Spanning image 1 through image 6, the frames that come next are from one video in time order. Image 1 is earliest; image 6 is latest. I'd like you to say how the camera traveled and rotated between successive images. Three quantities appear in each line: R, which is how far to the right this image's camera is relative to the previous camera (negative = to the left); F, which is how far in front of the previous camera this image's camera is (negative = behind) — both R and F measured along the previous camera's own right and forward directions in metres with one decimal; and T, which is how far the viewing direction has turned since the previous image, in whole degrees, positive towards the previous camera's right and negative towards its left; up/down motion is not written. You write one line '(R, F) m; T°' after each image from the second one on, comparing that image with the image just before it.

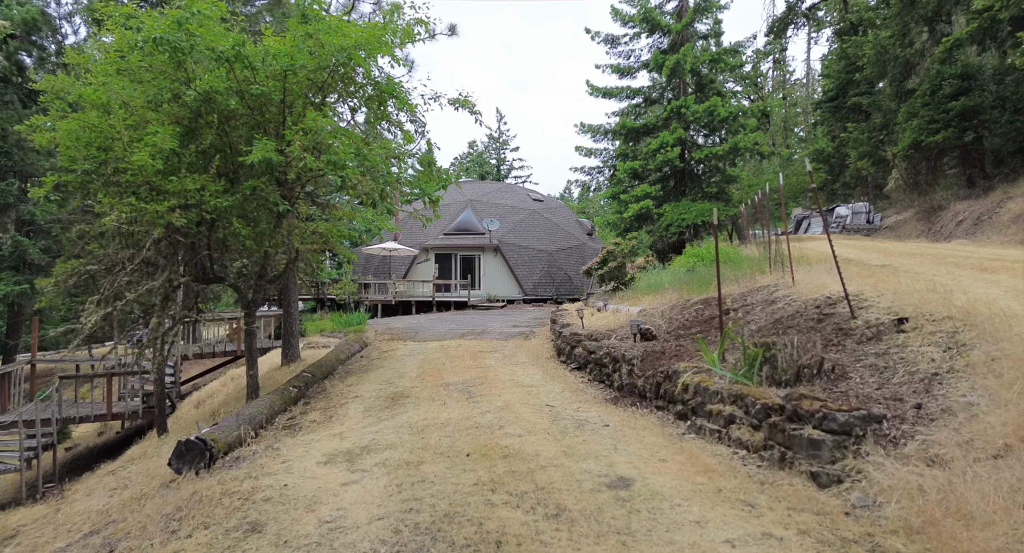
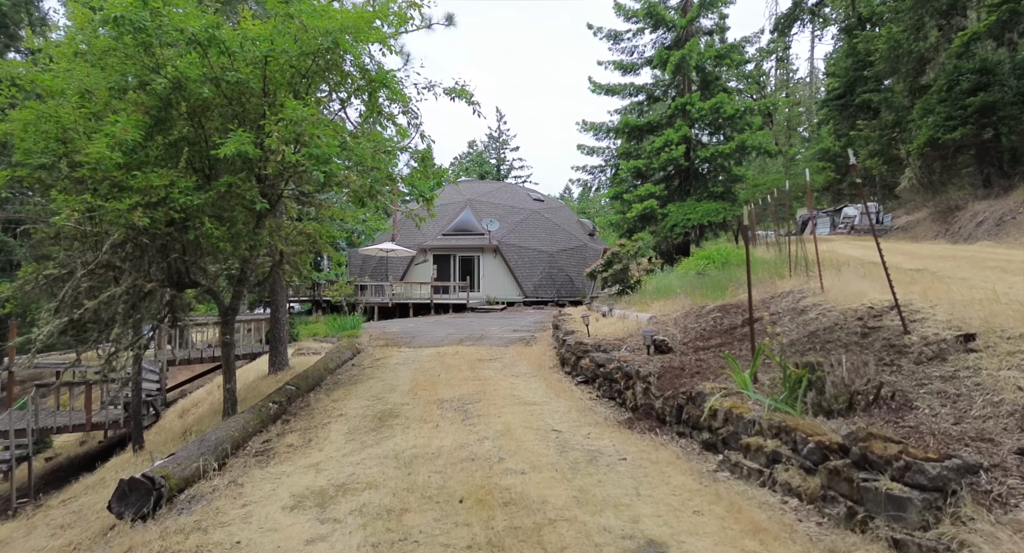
(0.0, +0.6) m; 0°
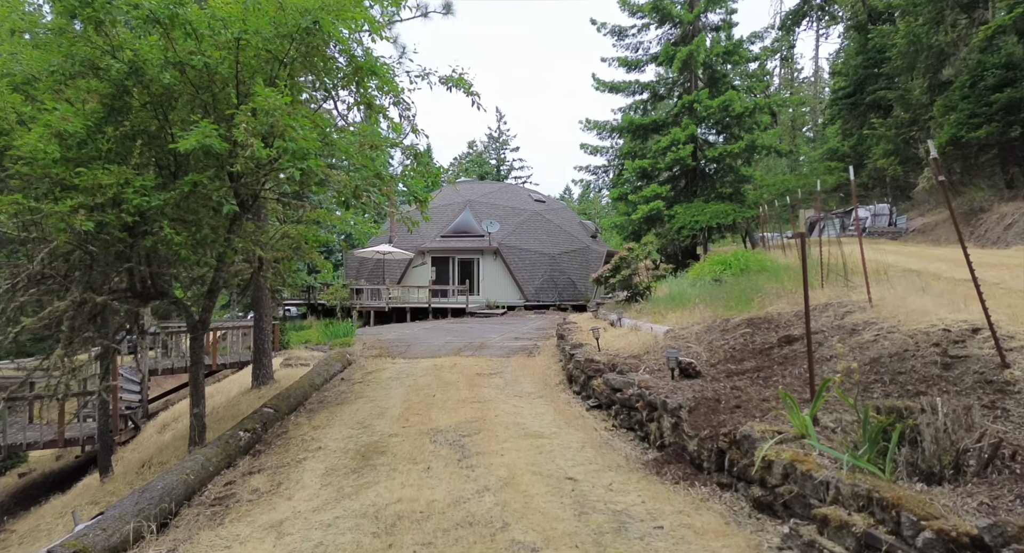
(0.0, +0.7) m; 0°
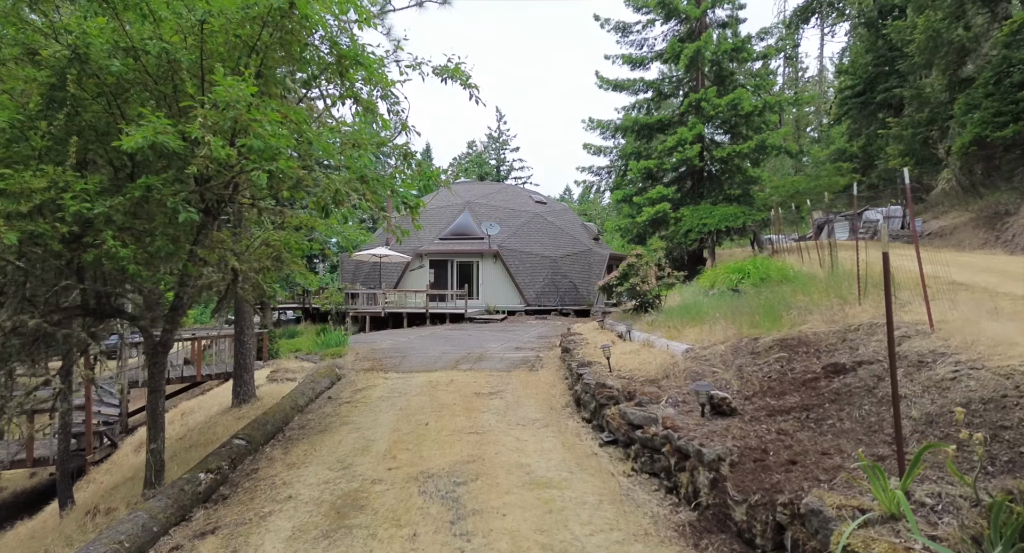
(0.0, +0.7) m; 0°
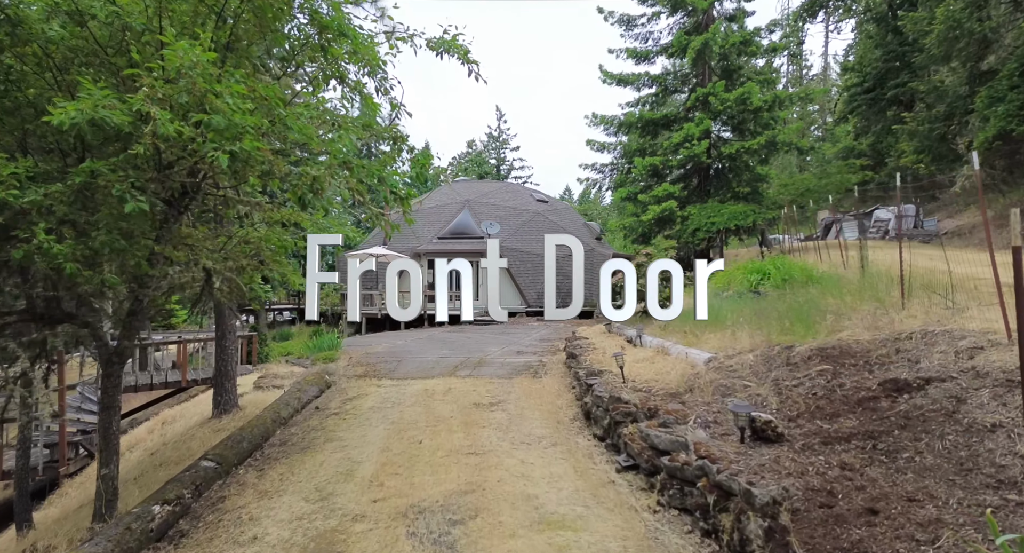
(0.0, +0.6) m; 0°
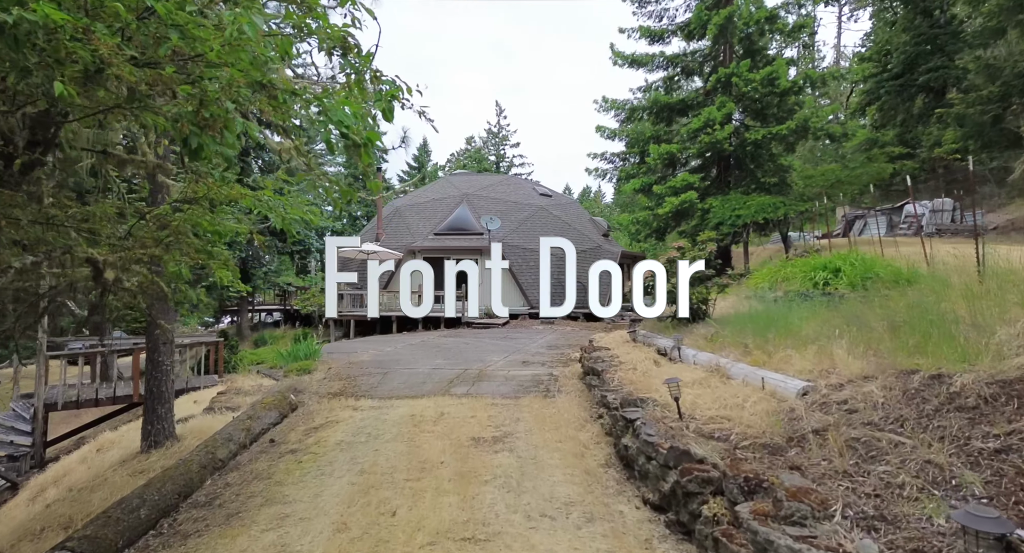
(-0.1, +1.7) m; 0°
